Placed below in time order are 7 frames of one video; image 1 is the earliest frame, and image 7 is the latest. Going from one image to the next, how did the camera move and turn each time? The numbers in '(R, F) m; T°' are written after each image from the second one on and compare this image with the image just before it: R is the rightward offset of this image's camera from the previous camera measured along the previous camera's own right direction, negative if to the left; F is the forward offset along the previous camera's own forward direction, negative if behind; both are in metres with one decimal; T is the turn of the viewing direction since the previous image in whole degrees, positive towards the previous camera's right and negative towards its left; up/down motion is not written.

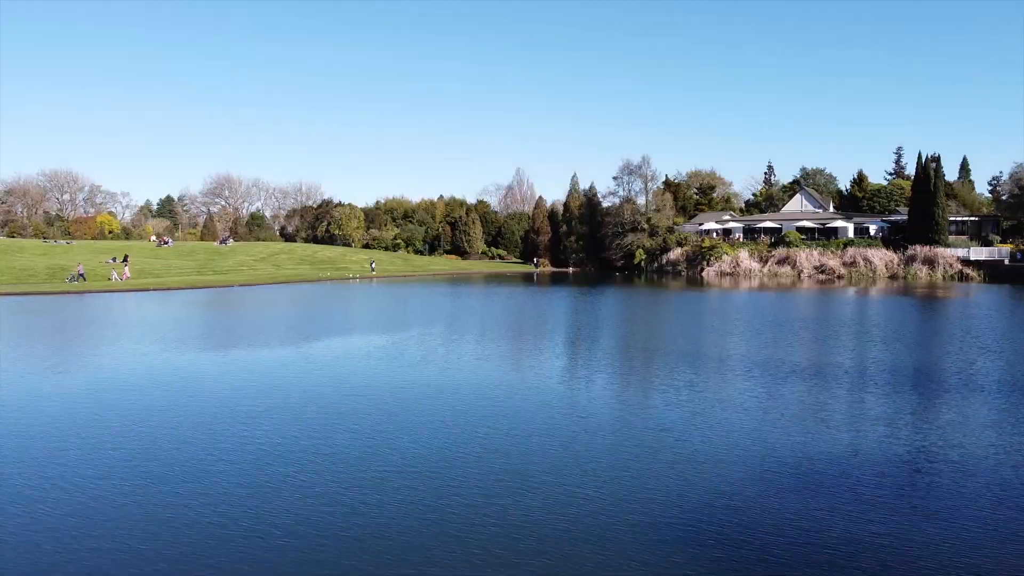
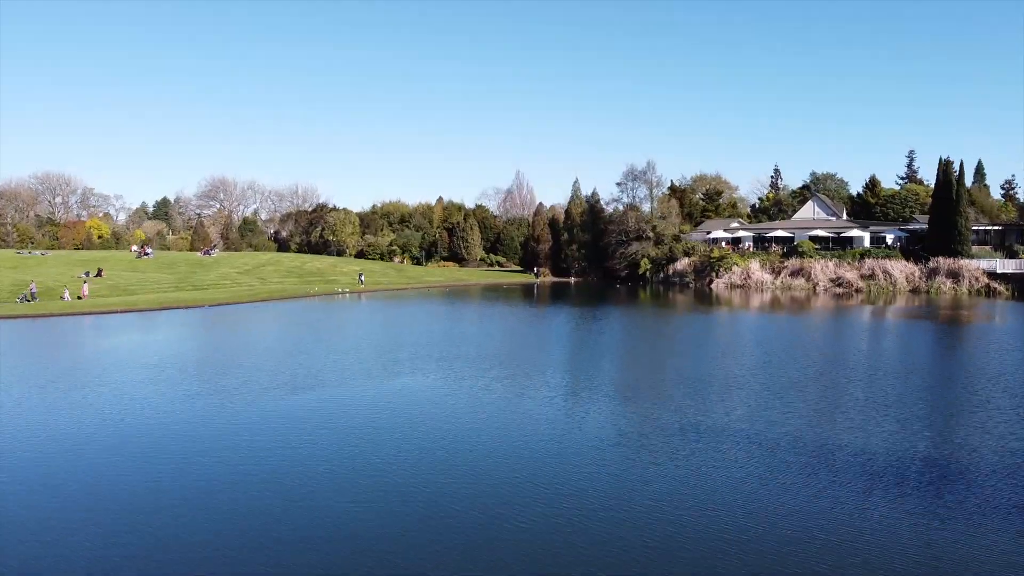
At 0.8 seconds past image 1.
(+0.1, +2.6) m; 0°
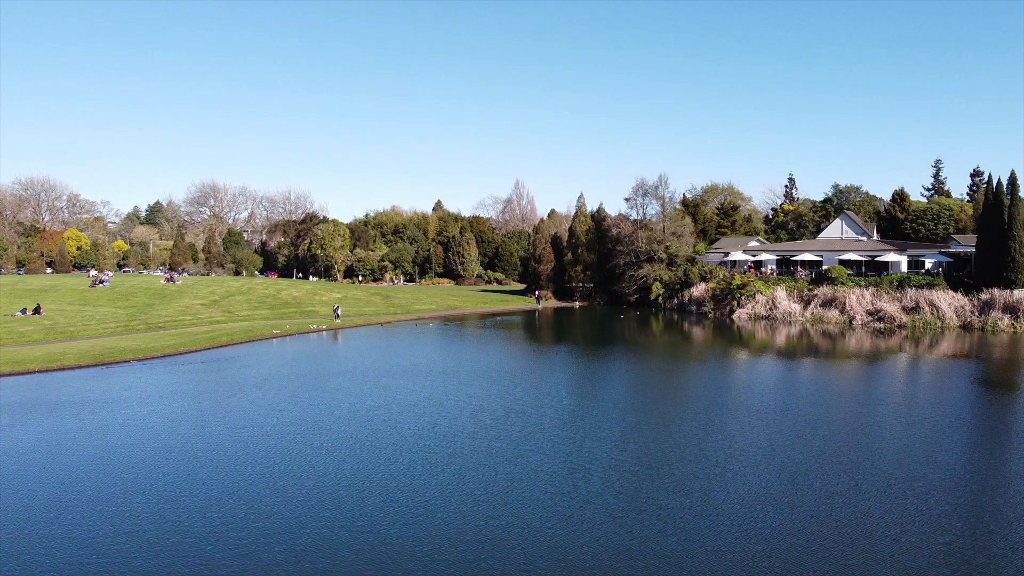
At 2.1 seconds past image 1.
(+0.1, +5.1) m; 0°
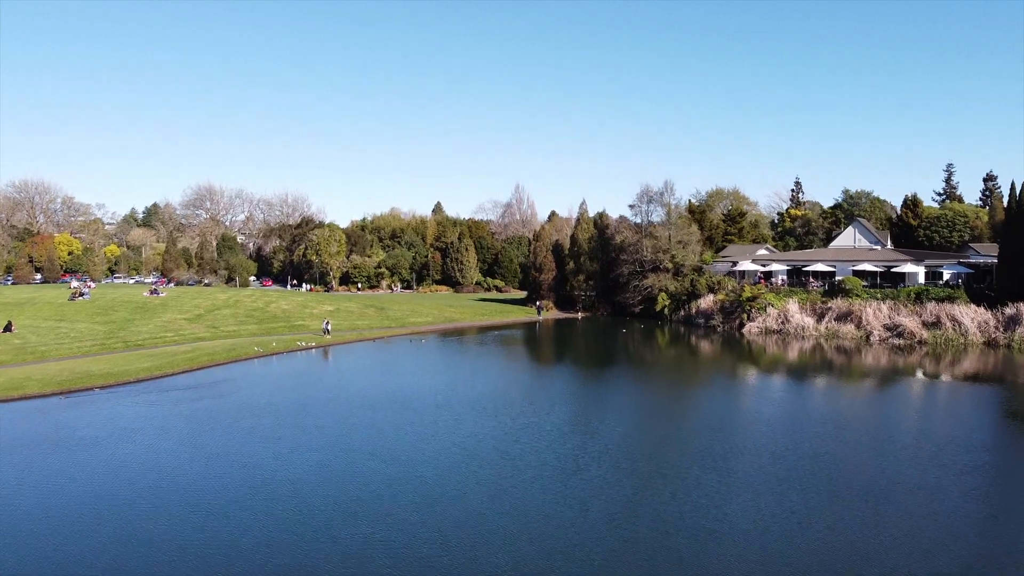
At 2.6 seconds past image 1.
(0.0, +2.0) m; 0°
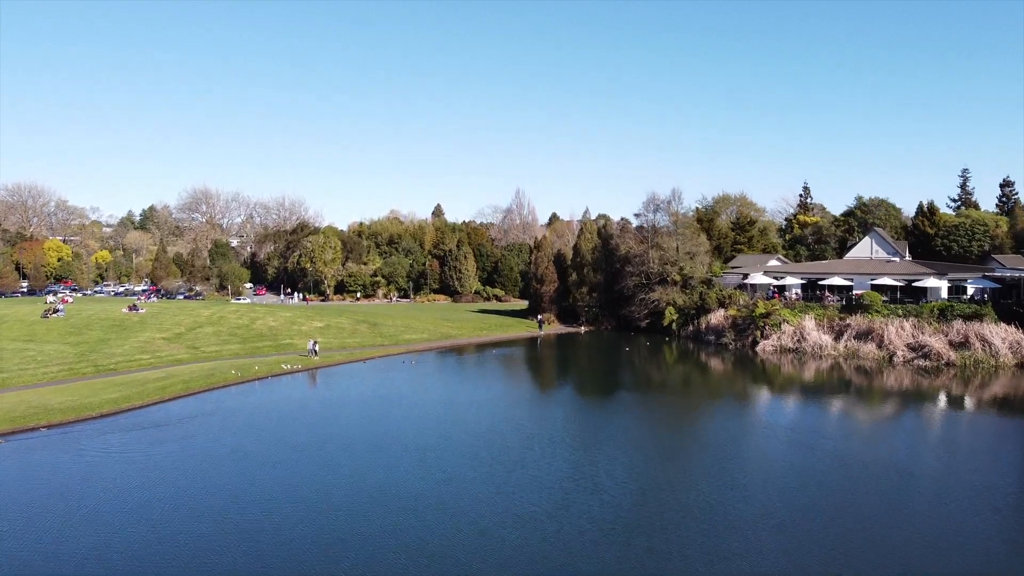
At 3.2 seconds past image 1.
(0.0, +2.3) m; 0°
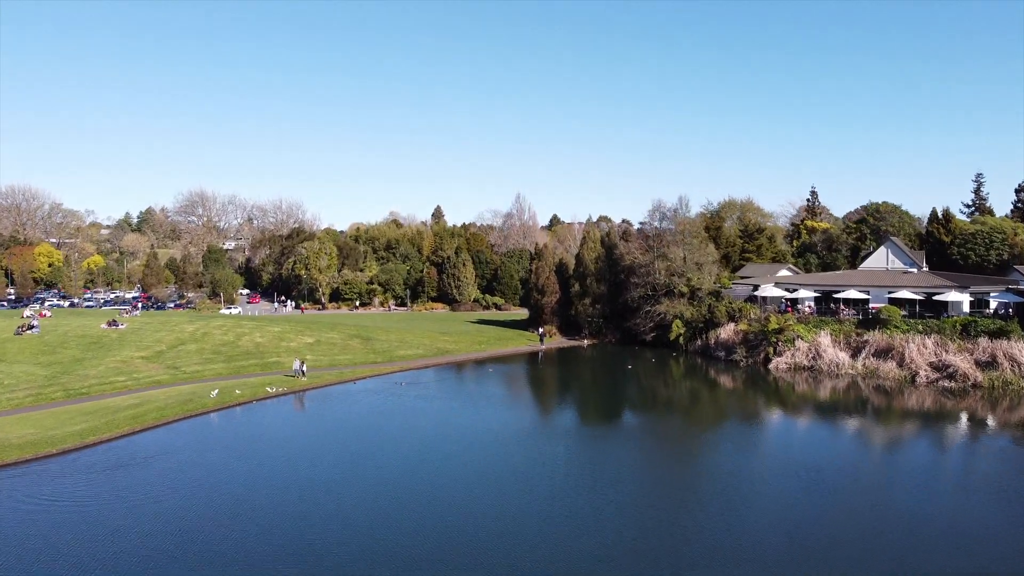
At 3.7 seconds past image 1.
(+0.1, +2.0) m; 0°
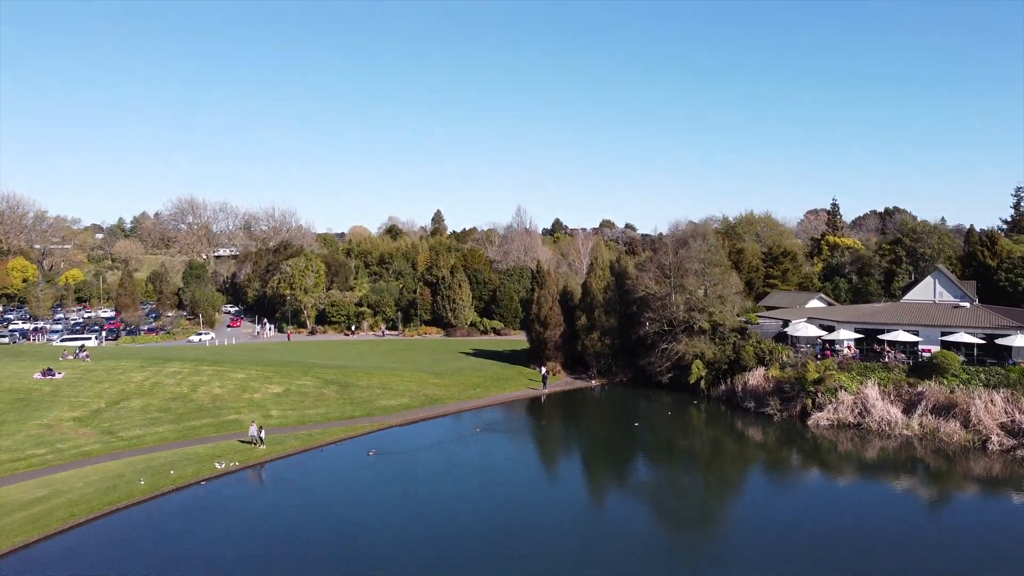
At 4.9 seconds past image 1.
(+0.2, +5.2) m; 0°
